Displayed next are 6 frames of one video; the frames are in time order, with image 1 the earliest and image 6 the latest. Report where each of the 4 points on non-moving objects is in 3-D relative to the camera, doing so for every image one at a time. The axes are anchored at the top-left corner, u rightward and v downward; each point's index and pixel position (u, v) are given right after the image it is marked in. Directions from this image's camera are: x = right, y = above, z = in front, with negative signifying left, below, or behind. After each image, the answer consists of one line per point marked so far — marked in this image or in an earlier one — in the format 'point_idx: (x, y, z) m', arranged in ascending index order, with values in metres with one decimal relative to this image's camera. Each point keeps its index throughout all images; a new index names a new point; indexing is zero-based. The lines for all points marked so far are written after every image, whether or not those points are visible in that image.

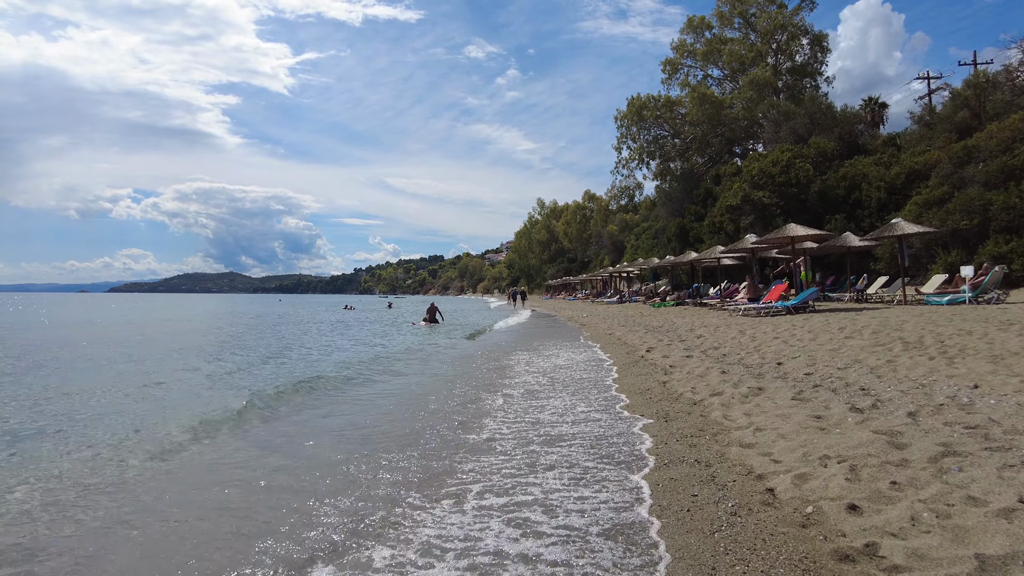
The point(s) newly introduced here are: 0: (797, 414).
0: (+2.1, -0.9, +4.2) m
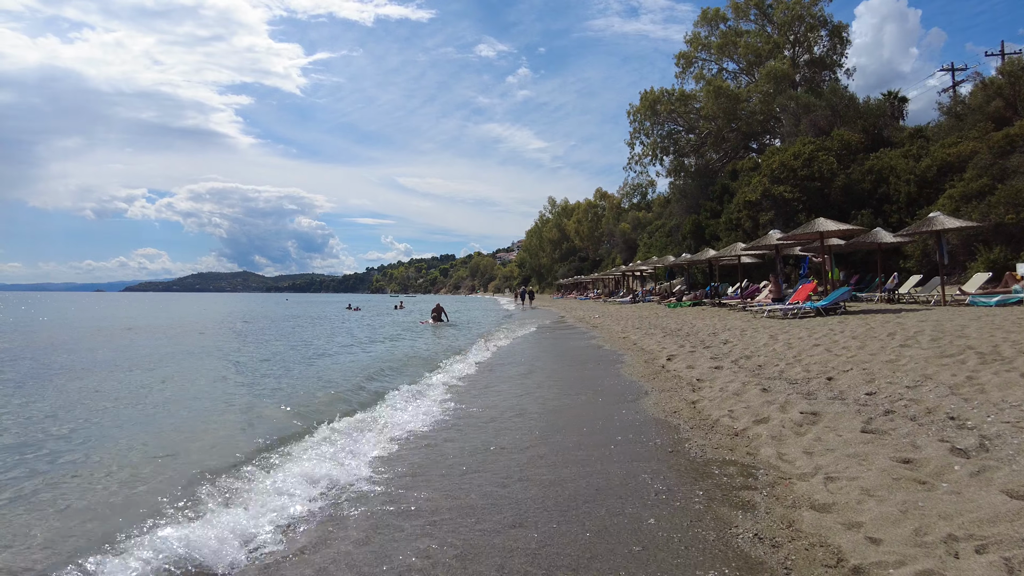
0: (+2.1, -0.9, +3.2) m
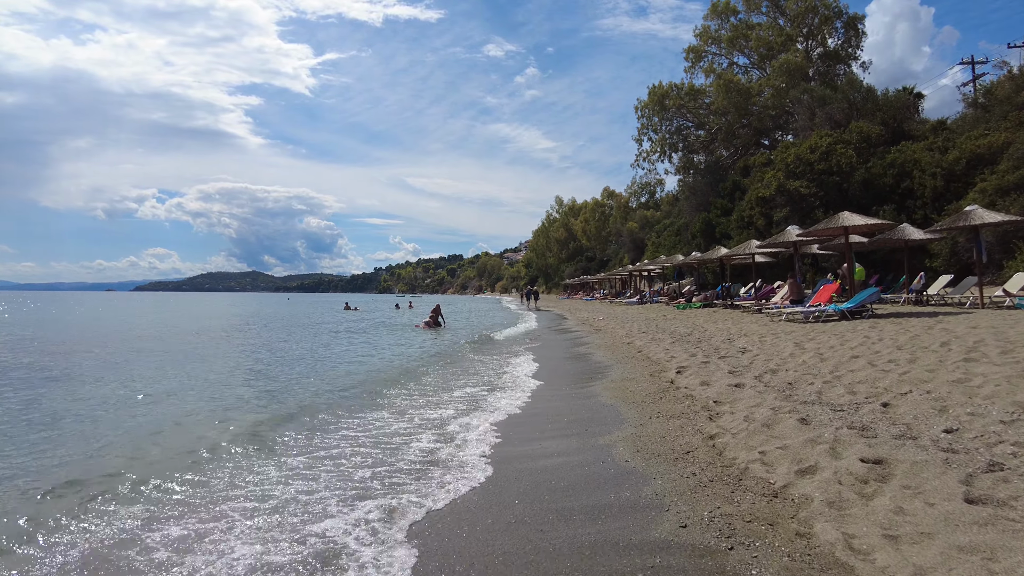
0: (+1.8, -1.0, +2.0) m
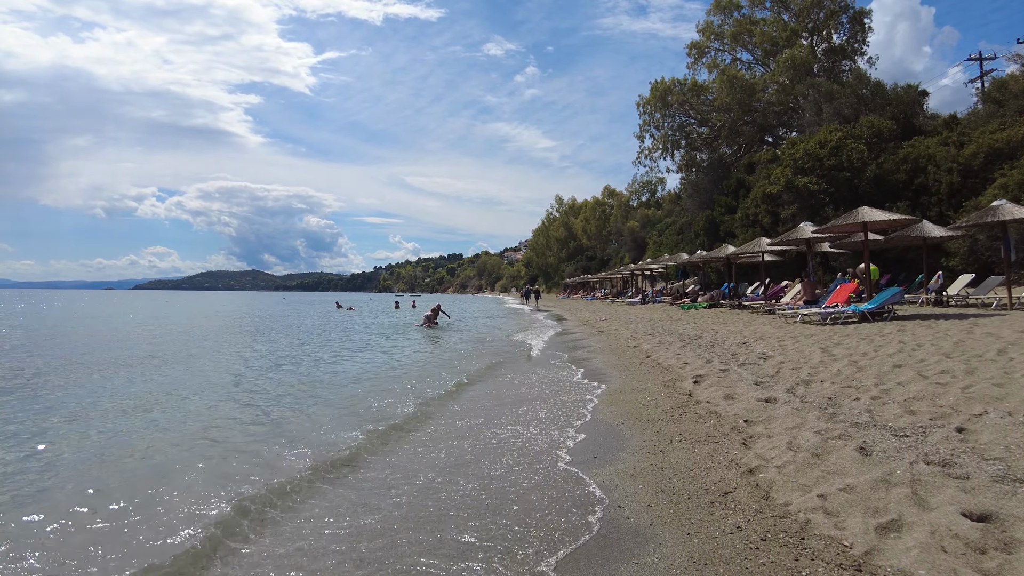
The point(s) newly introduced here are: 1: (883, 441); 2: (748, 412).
0: (+1.8, -1.0, +1.3) m
1: (+2.3, -1.0, +3.5) m
2: (+2.0, -1.0, +4.7) m
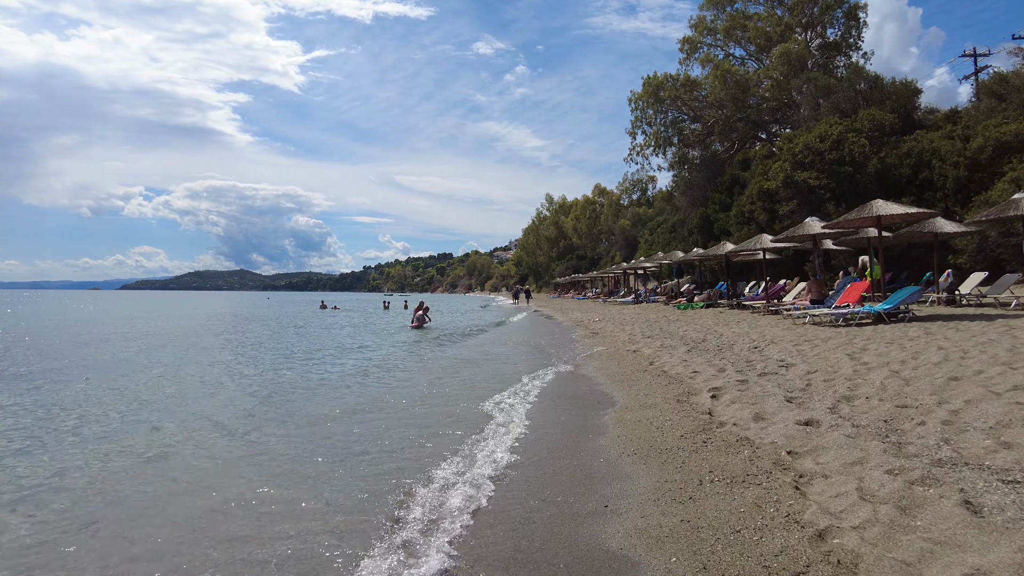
0: (+1.8, -1.0, +0.4) m
1: (+2.3, -1.0, +2.7) m
2: (+1.9, -1.0, +3.9) m
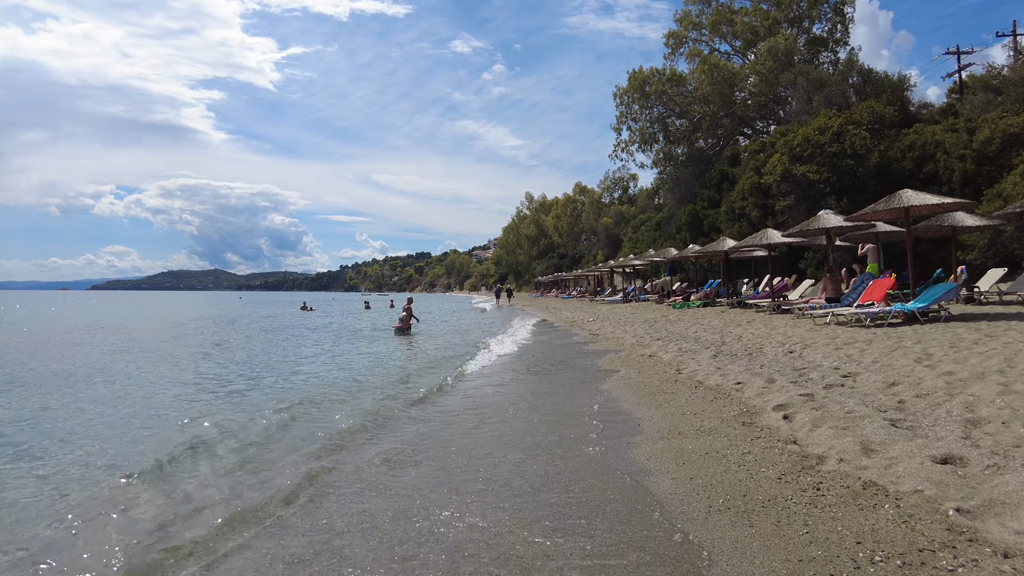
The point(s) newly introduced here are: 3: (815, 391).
0: (+2.1, -0.9, -0.7) m
1: (+2.6, -0.9, +1.6) m
2: (+2.2, -1.0, +2.8) m
3: (+2.9, -0.9, +5.4) m
